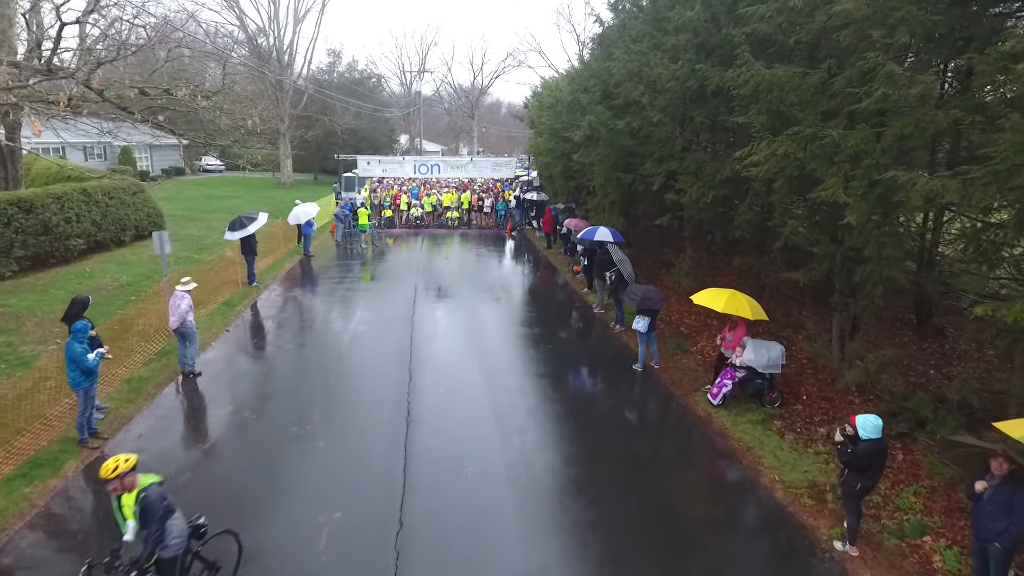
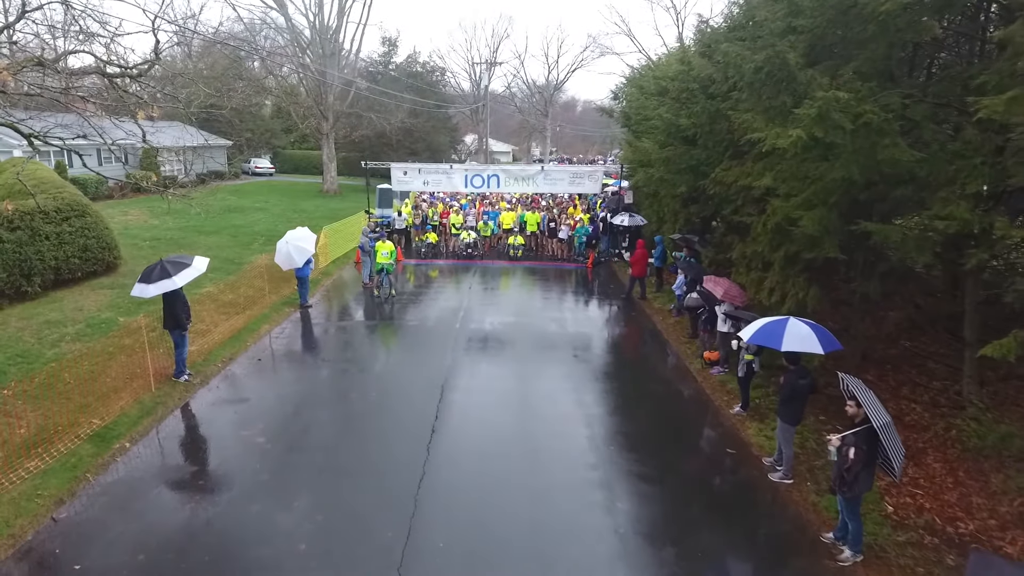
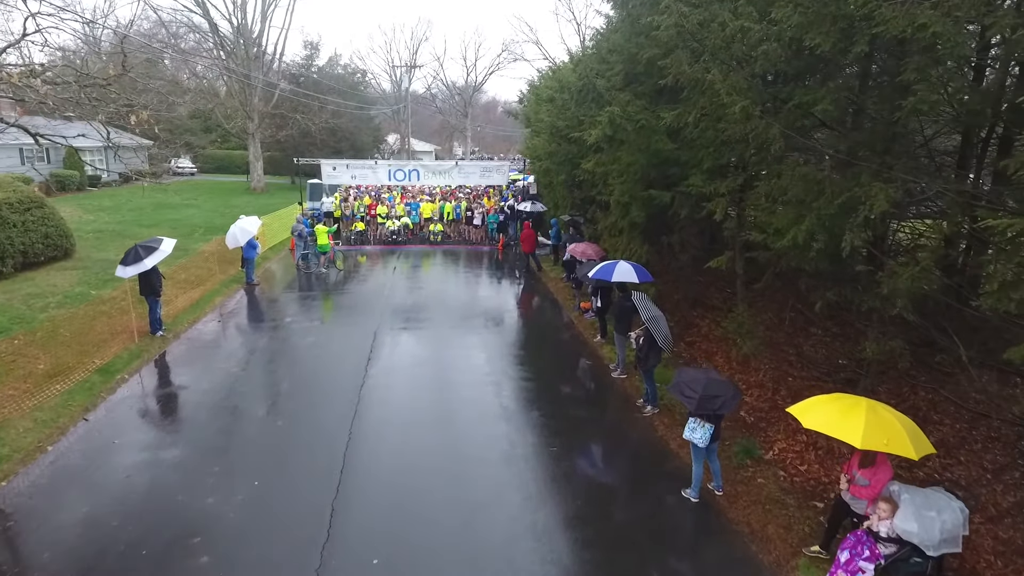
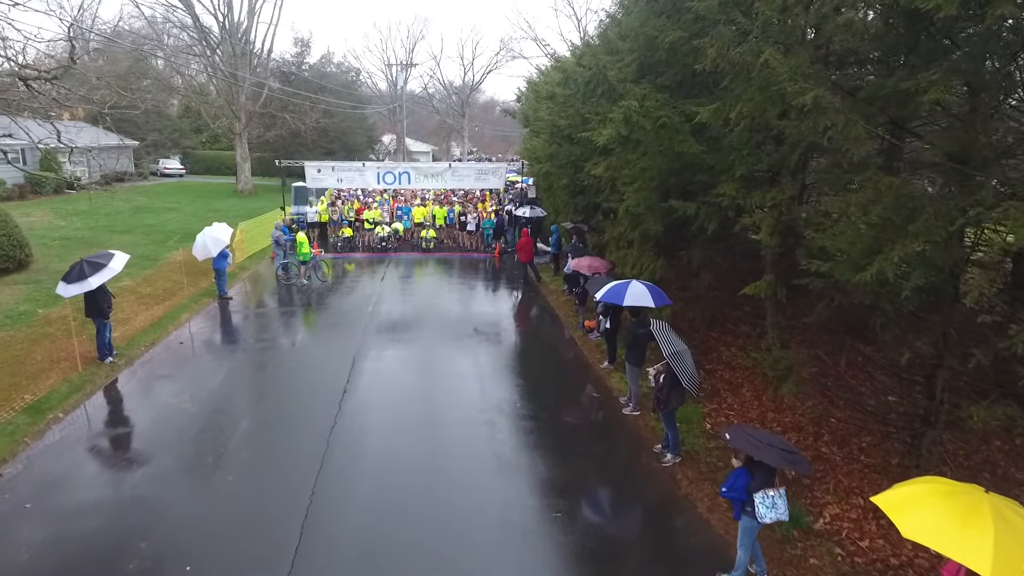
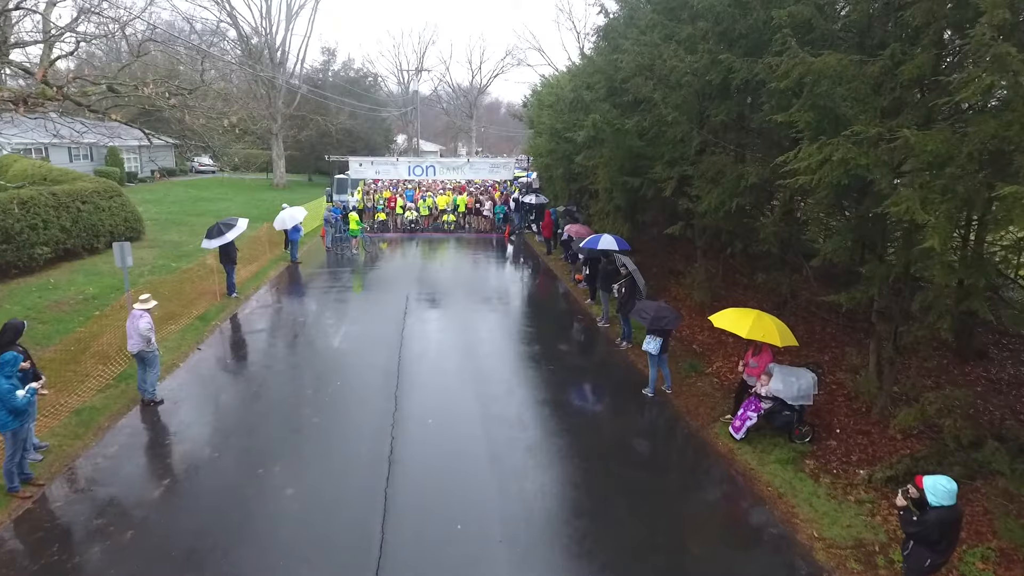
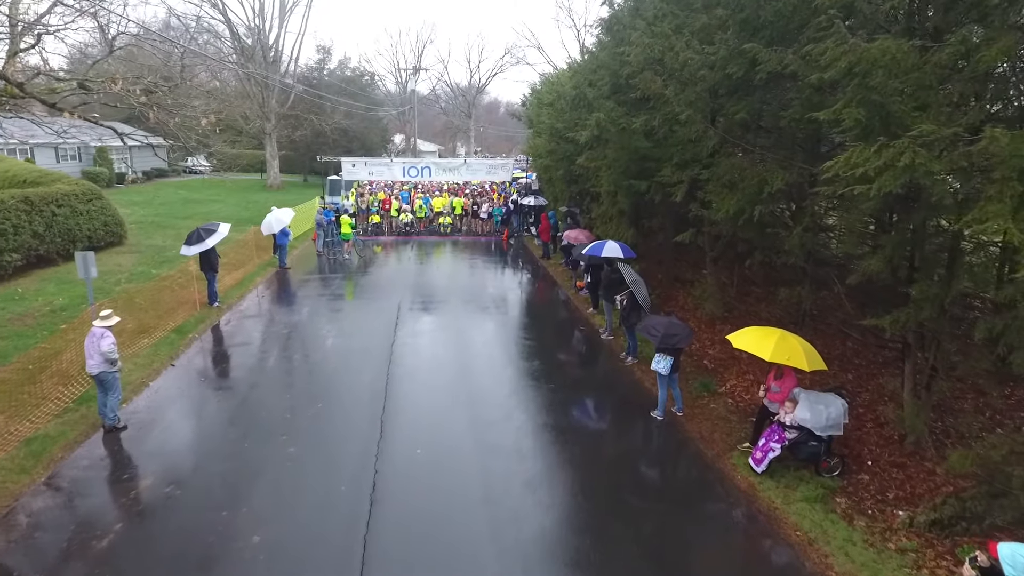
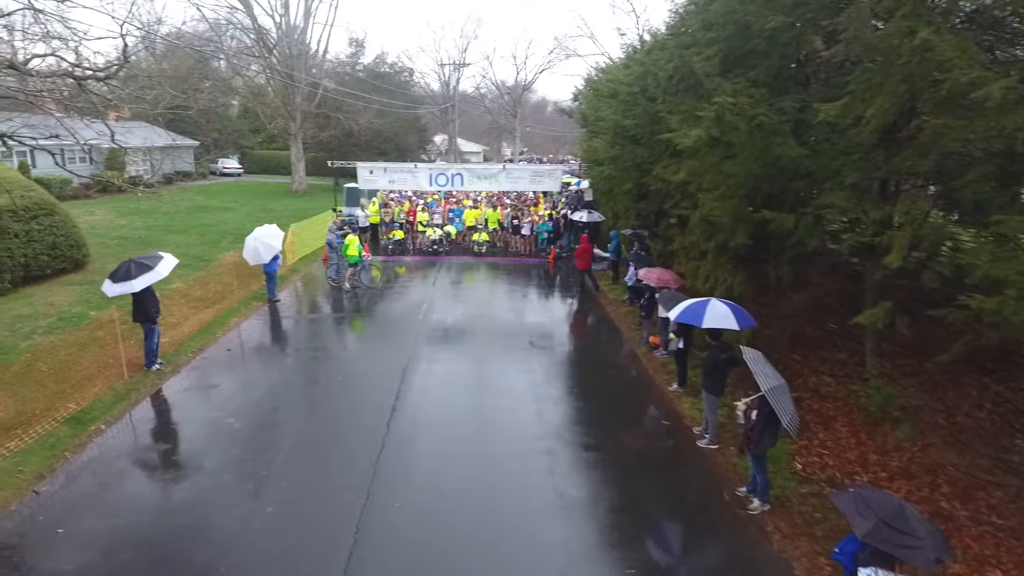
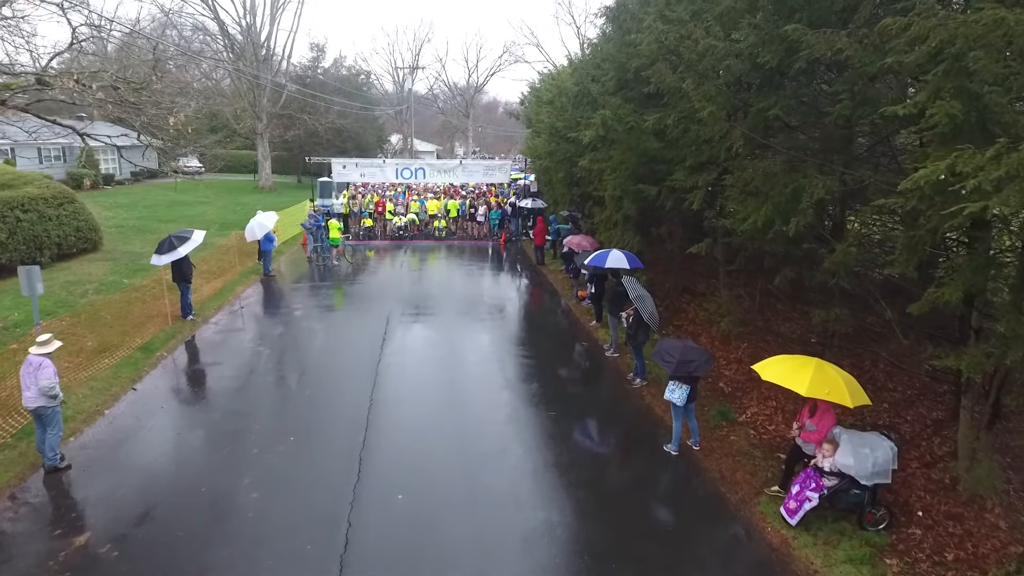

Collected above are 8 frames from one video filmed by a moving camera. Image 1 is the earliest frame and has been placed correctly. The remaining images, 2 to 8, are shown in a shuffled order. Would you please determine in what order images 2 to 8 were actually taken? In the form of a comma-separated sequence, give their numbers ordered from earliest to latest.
5, 6, 8, 3, 4, 7, 2
